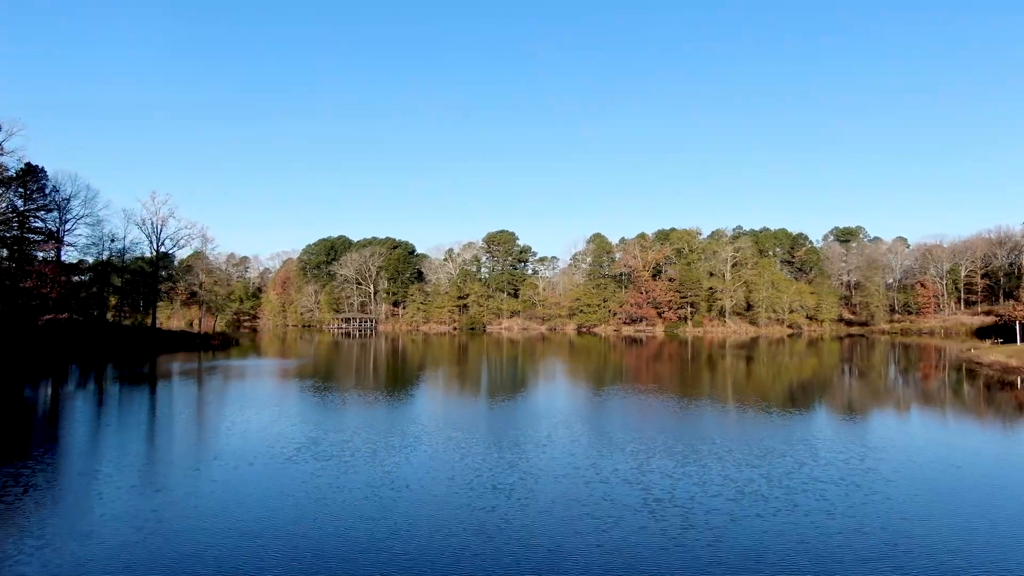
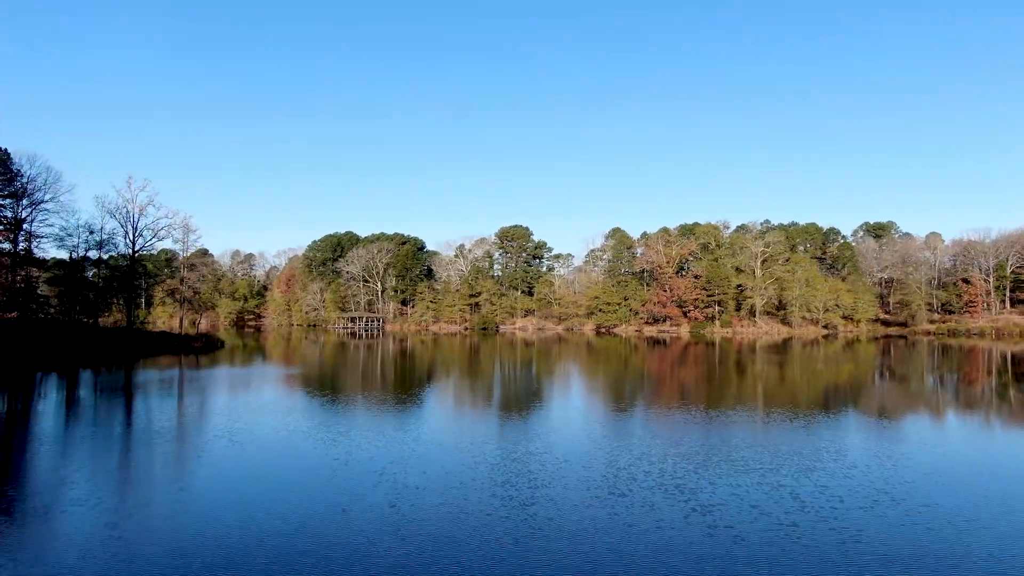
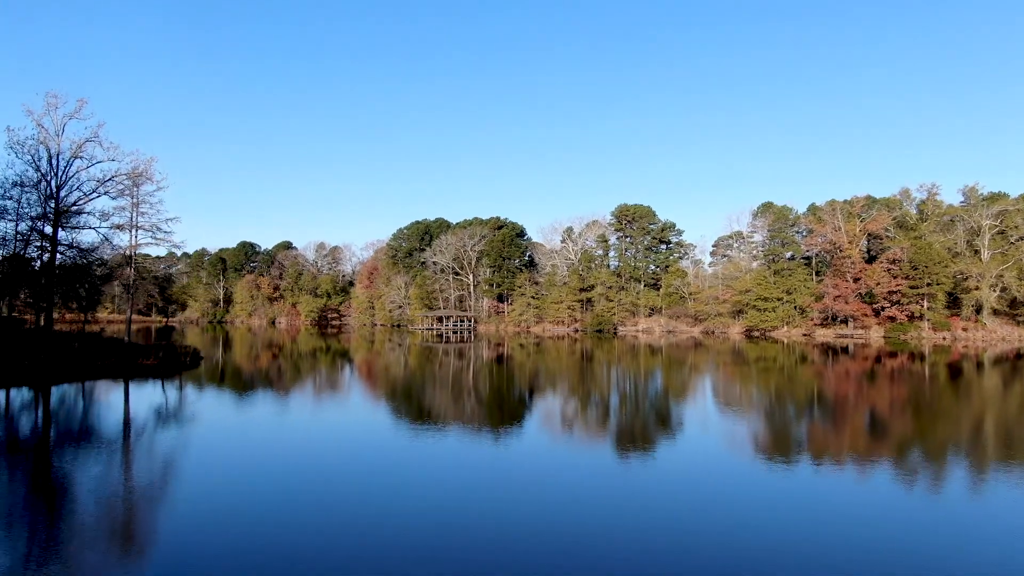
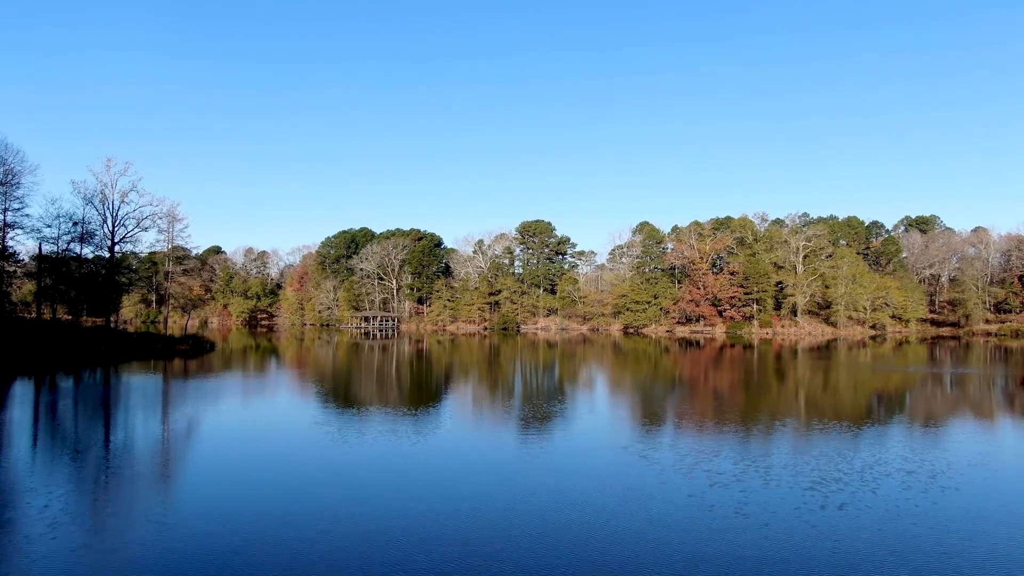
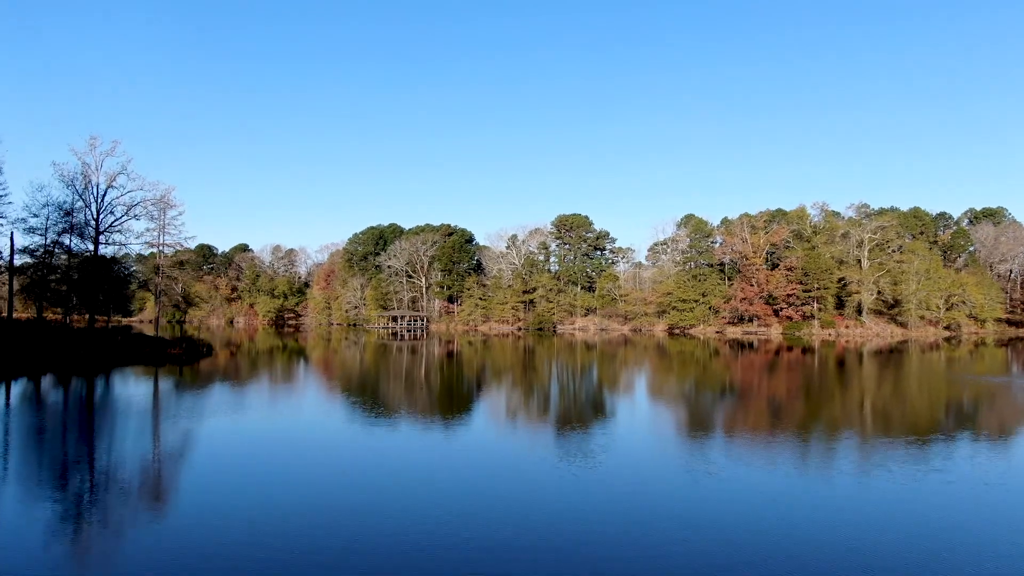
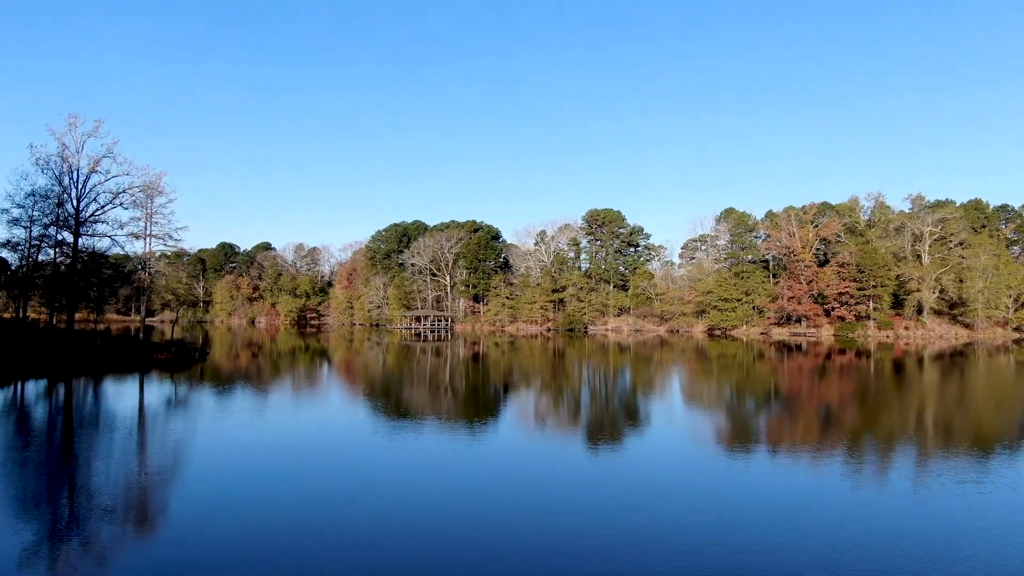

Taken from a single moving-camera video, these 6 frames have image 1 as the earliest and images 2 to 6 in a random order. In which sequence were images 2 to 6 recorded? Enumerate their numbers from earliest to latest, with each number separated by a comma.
2, 4, 5, 6, 3
